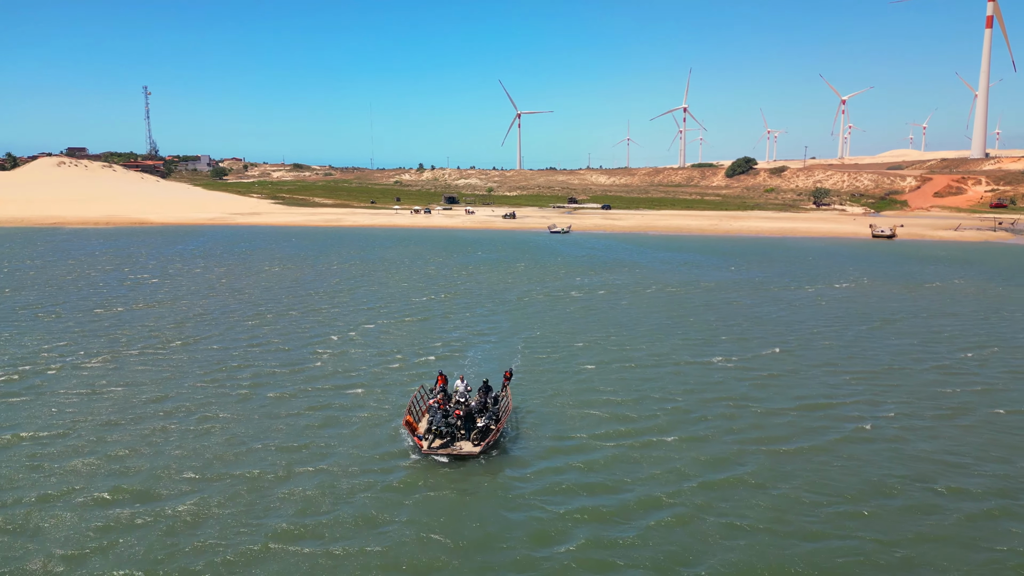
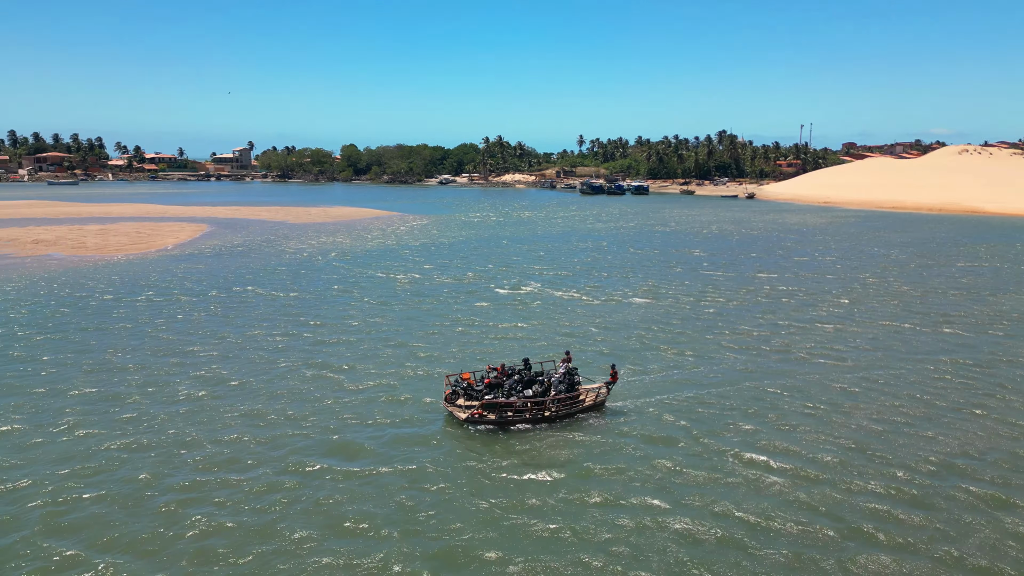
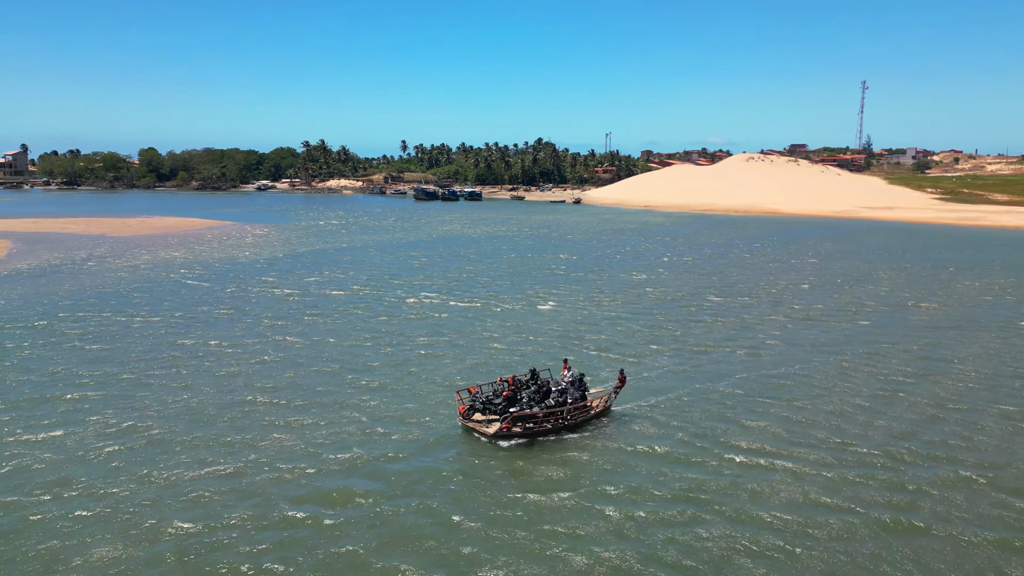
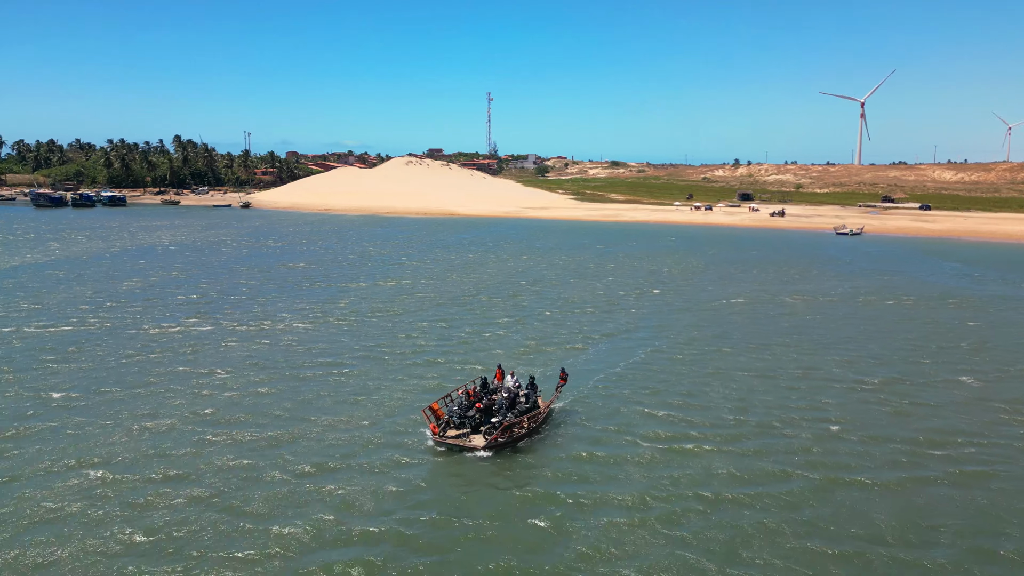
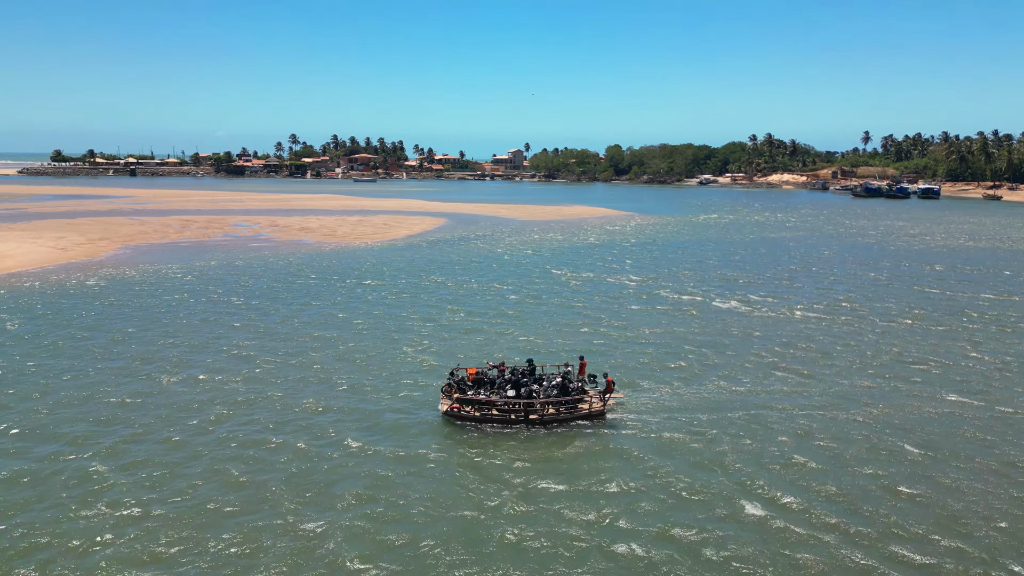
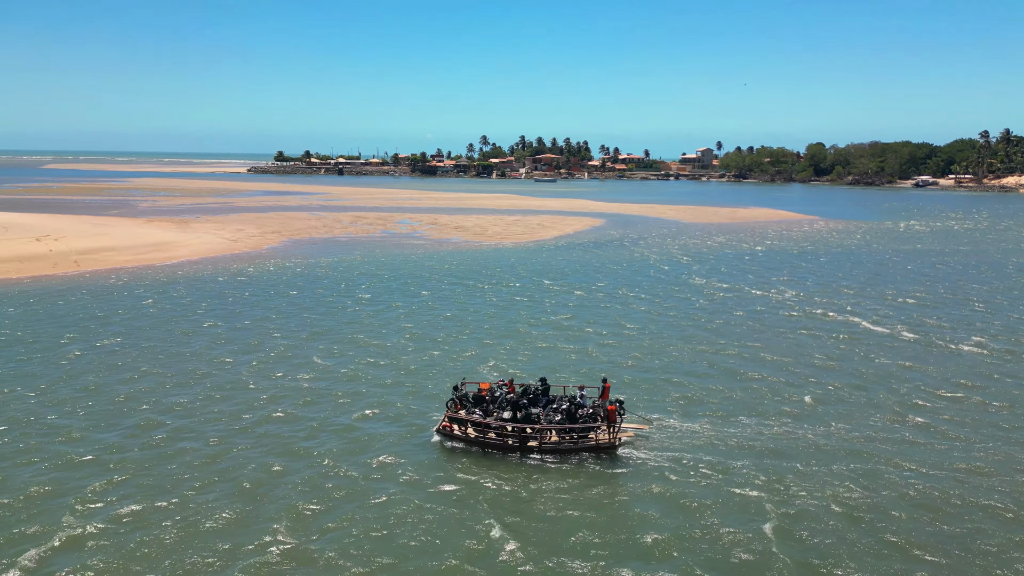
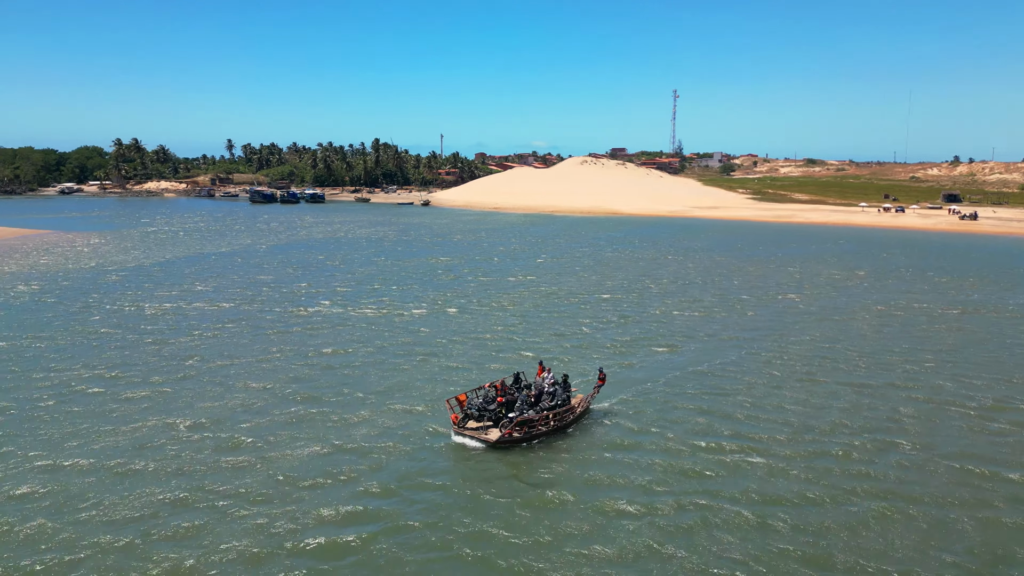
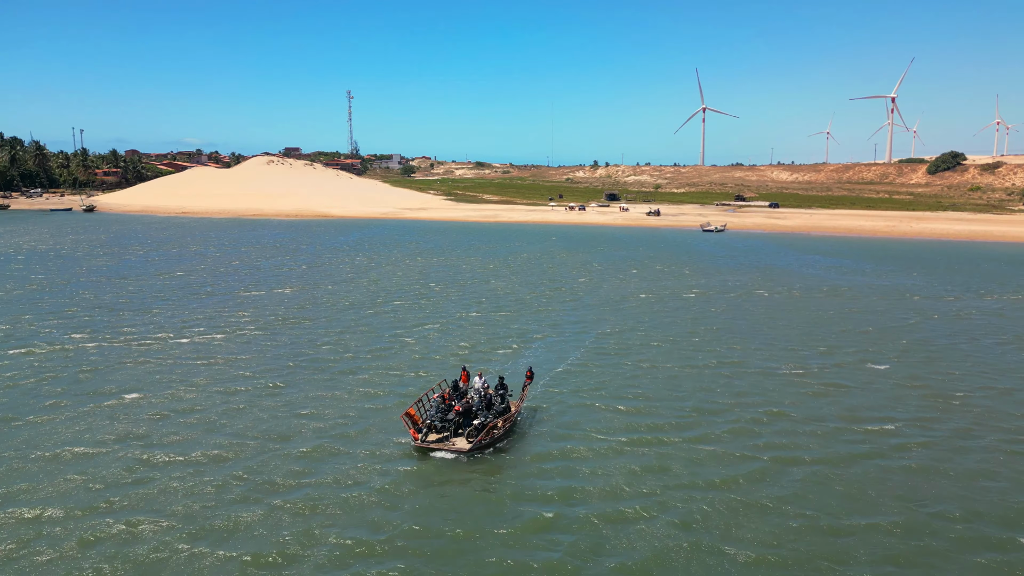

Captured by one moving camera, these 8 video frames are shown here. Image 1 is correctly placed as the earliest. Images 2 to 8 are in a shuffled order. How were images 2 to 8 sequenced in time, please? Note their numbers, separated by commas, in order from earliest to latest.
8, 4, 7, 3, 2, 5, 6
